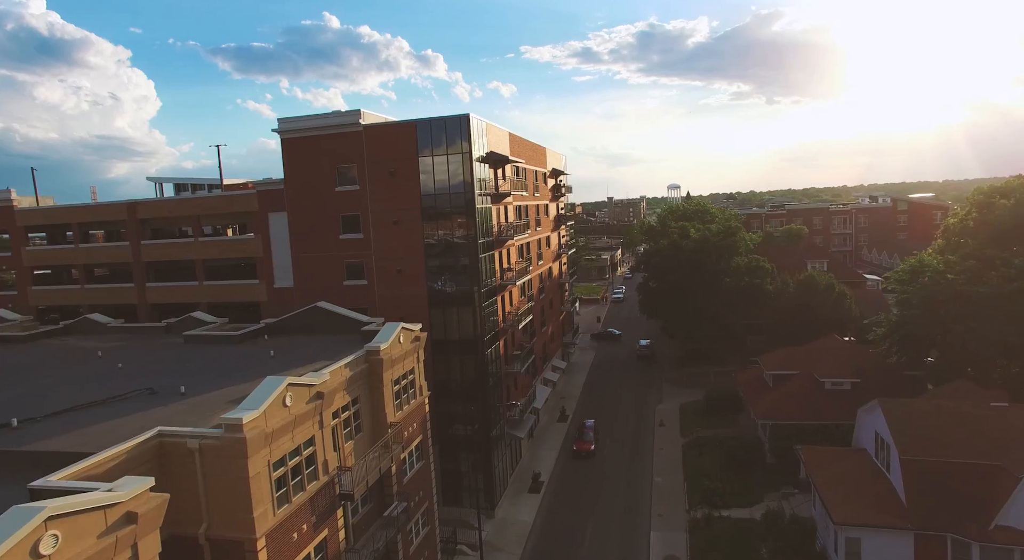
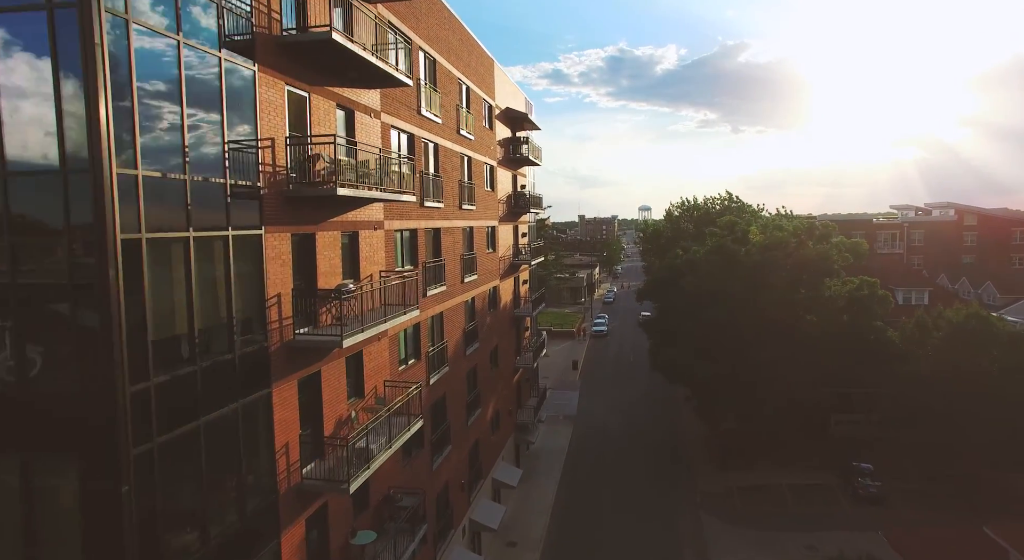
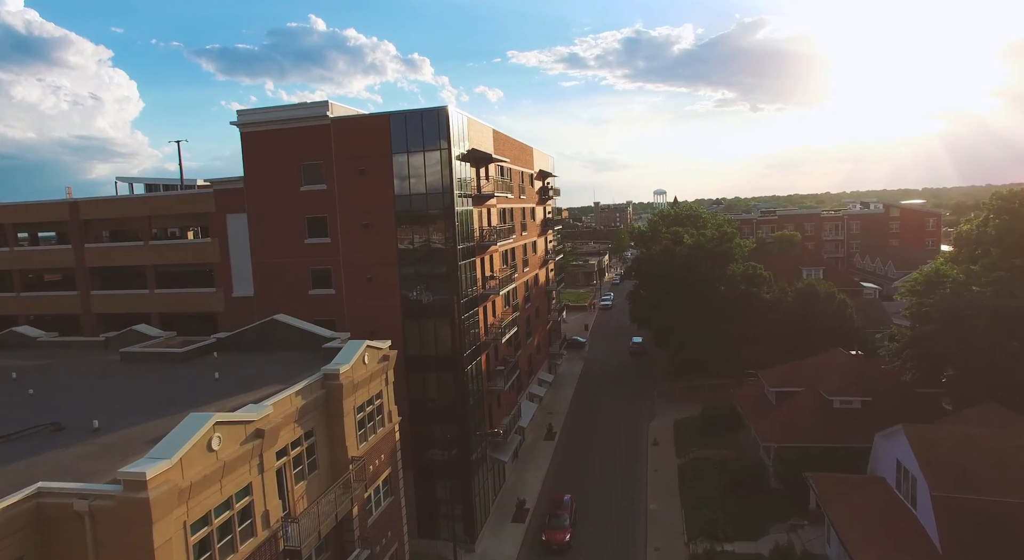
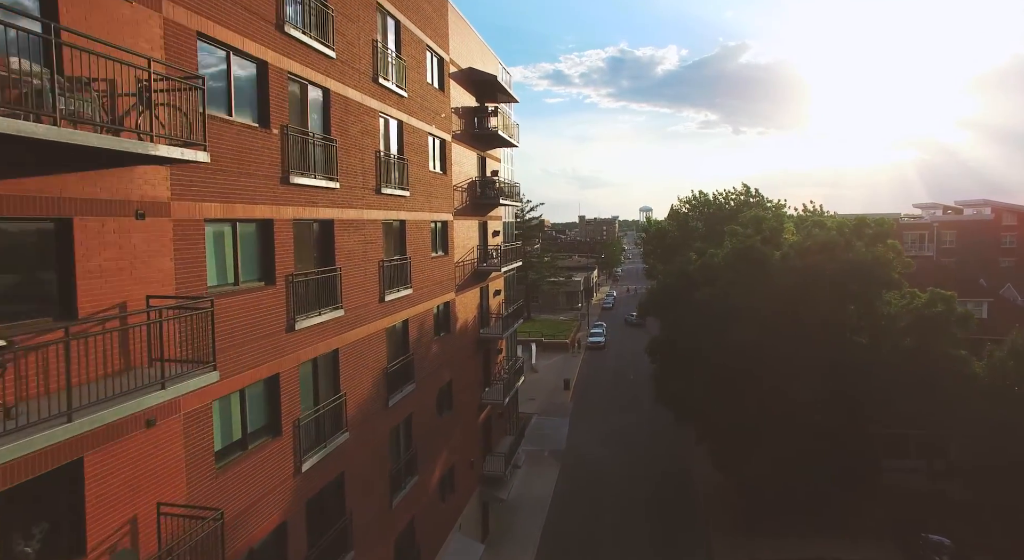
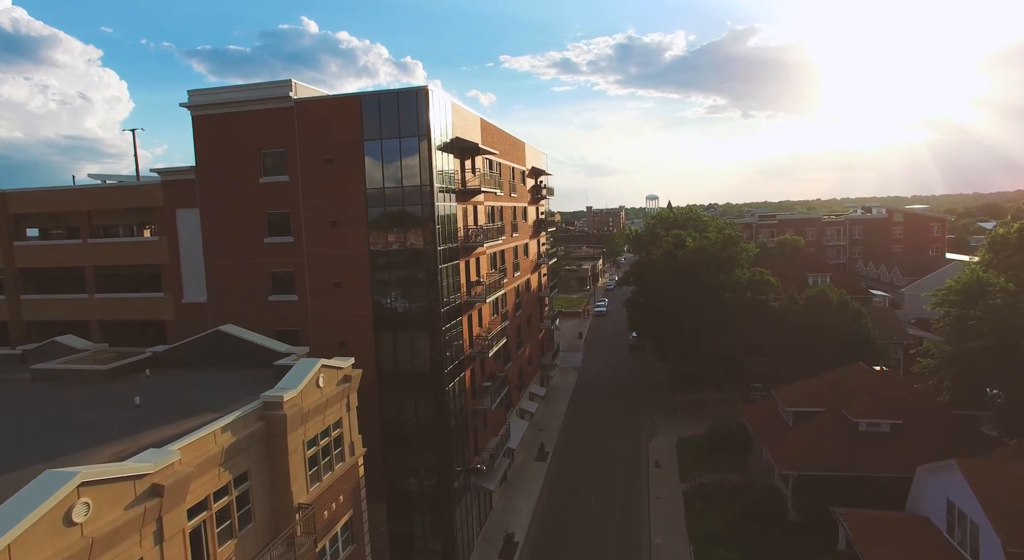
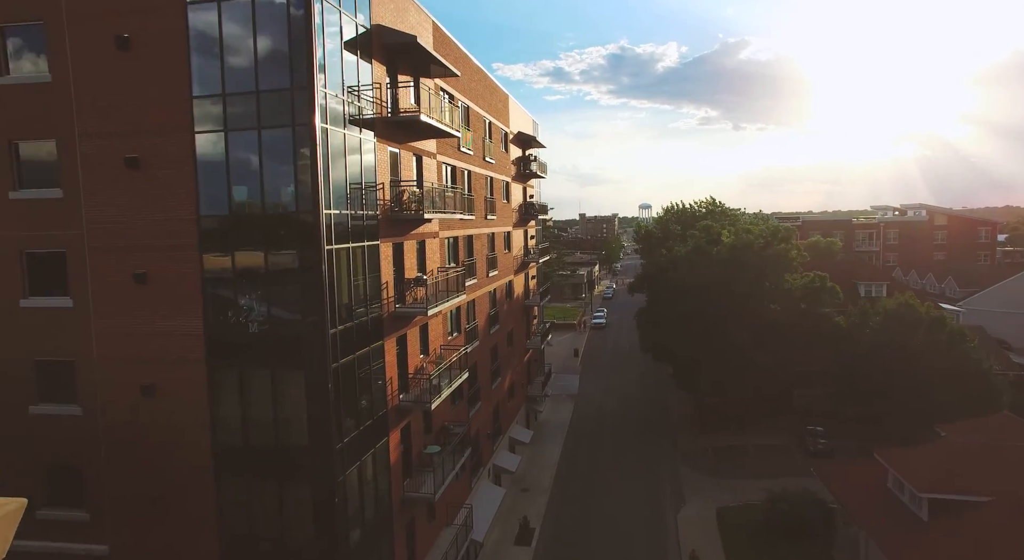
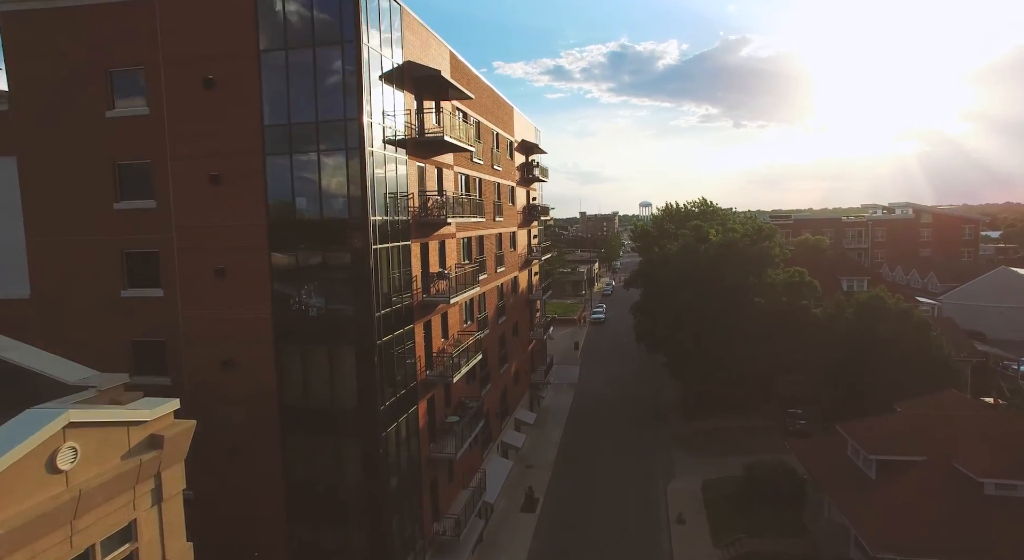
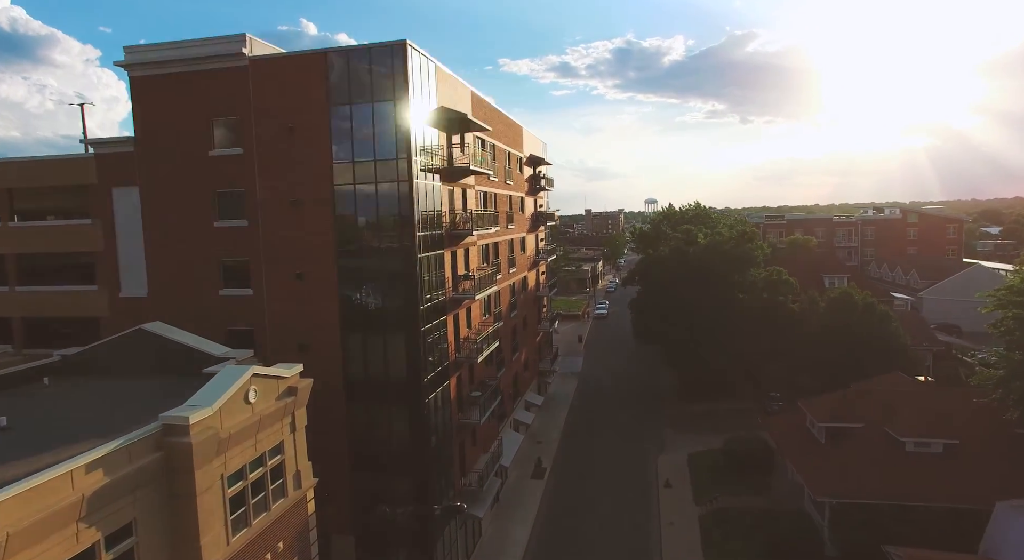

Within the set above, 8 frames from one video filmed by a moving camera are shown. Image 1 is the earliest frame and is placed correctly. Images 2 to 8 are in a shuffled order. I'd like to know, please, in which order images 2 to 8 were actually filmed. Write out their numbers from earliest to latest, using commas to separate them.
3, 5, 8, 7, 6, 2, 4
